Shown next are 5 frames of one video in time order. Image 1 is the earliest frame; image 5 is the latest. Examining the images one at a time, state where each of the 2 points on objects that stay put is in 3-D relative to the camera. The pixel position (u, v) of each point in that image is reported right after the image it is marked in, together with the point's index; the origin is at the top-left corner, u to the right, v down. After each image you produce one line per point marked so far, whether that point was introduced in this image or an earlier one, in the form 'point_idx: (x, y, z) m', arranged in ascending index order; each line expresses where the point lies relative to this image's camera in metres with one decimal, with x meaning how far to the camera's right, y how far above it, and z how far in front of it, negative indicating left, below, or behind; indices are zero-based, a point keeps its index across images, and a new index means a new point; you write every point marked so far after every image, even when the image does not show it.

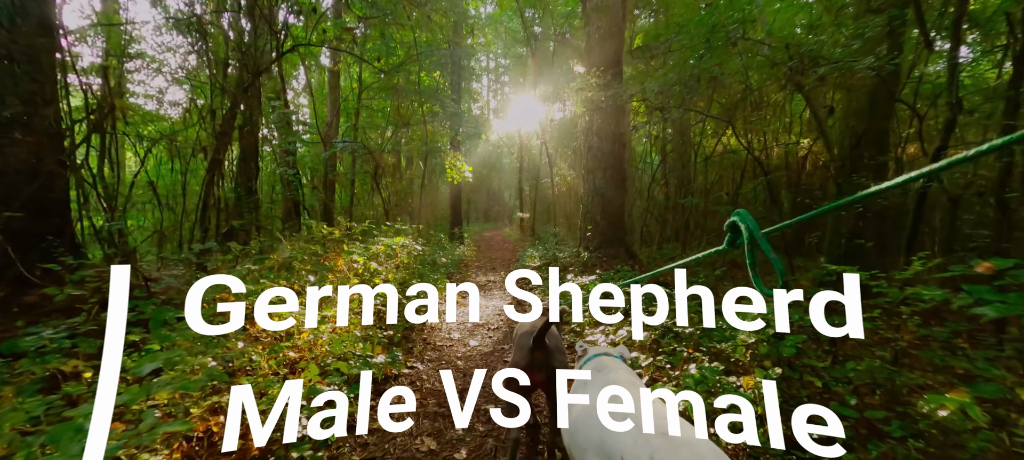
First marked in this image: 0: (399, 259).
0: (-1.7, -0.5, +5.9) m
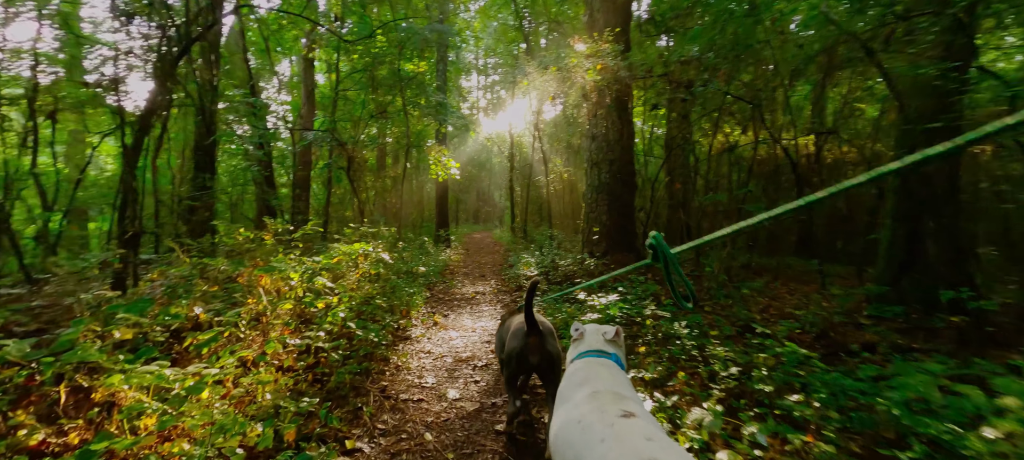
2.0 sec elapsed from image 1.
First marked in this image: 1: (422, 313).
0: (-1.8, -0.5, +4.7) m
1: (-1.2, -1.1, +5.1) m
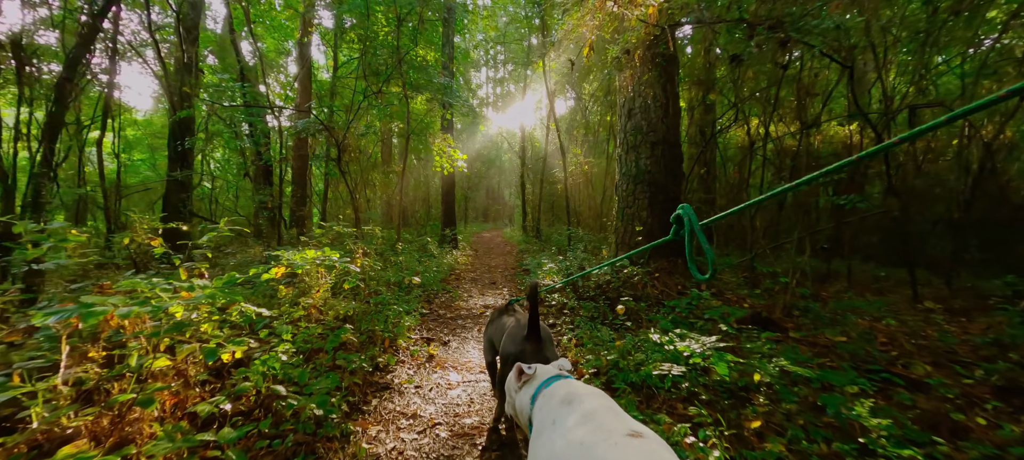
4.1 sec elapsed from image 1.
0: (-1.6, -0.5, +3.5) m
1: (-1.0, -1.1, +3.9) m
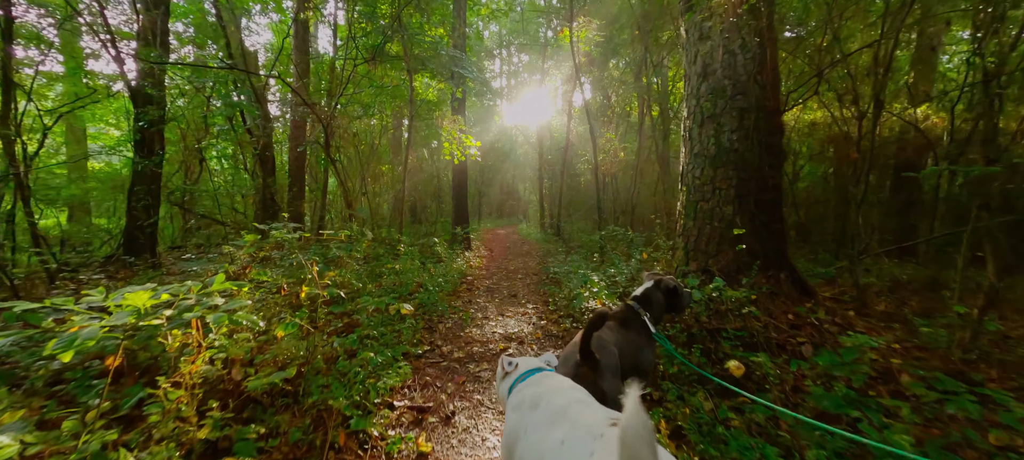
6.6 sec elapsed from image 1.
0: (-1.4, -0.5, +2.1) m
1: (-0.7, -1.1, +2.4) m
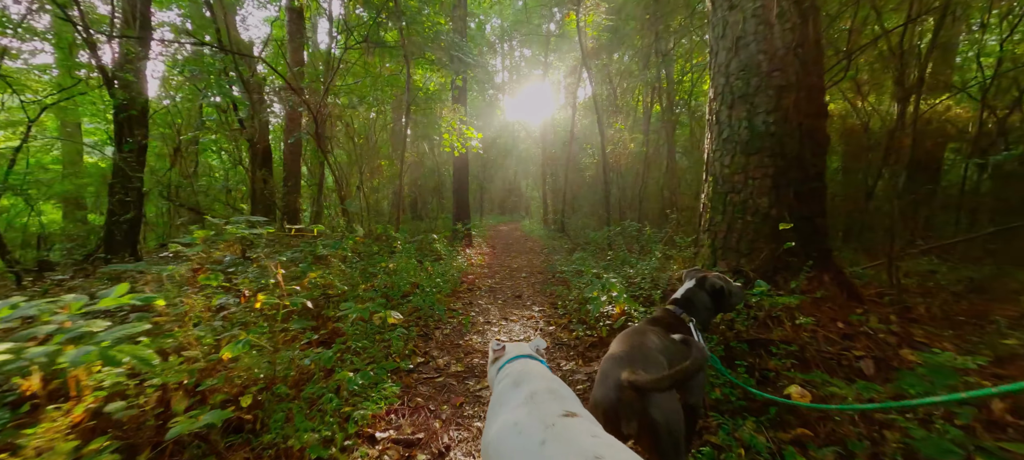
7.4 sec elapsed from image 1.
0: (-1.3, -0.5, +1.6) m
1: (-0.7, -1.1, +2.0) m
